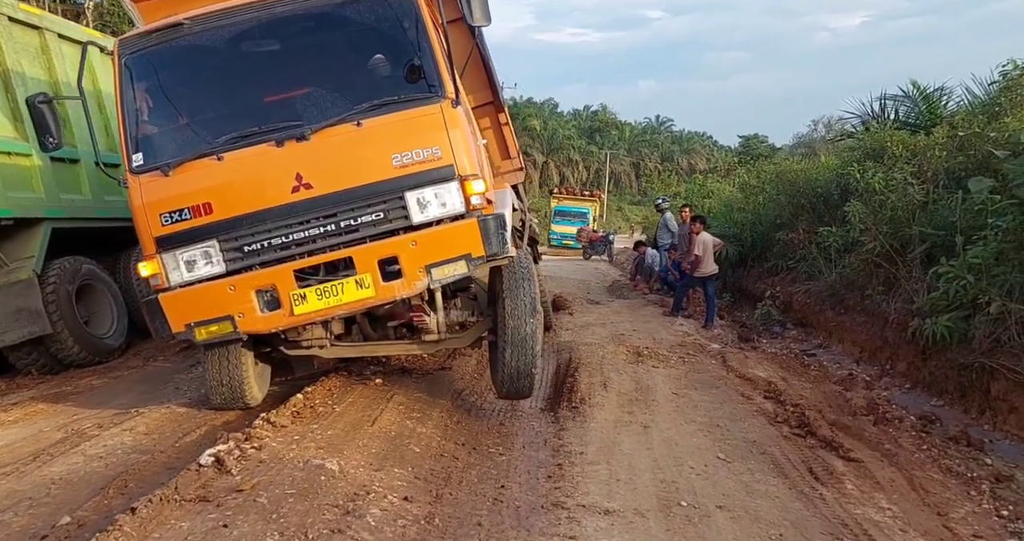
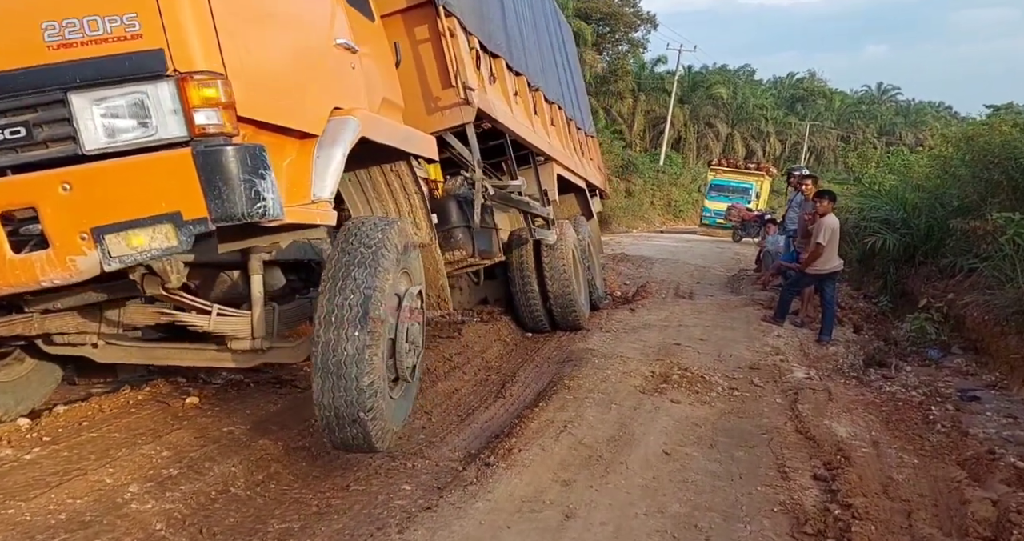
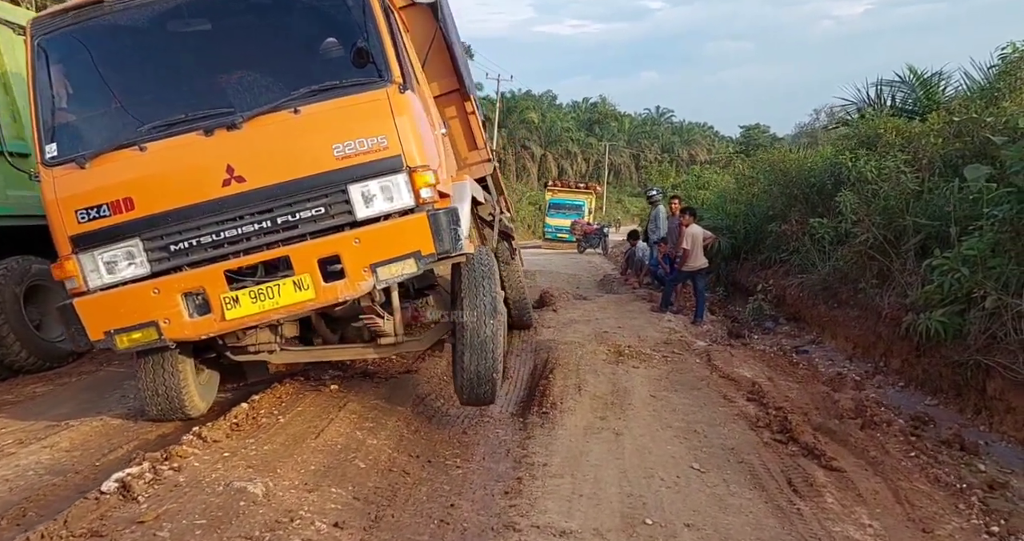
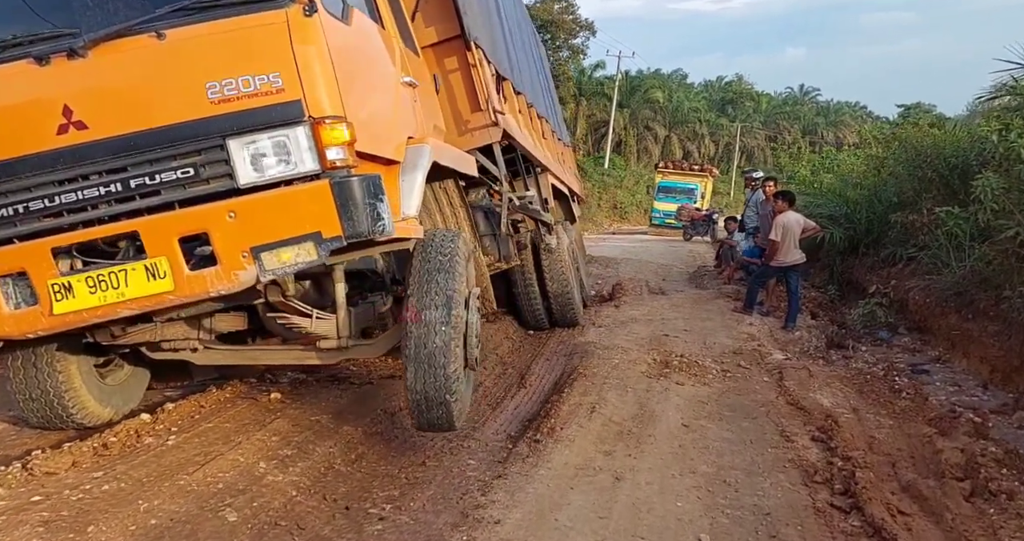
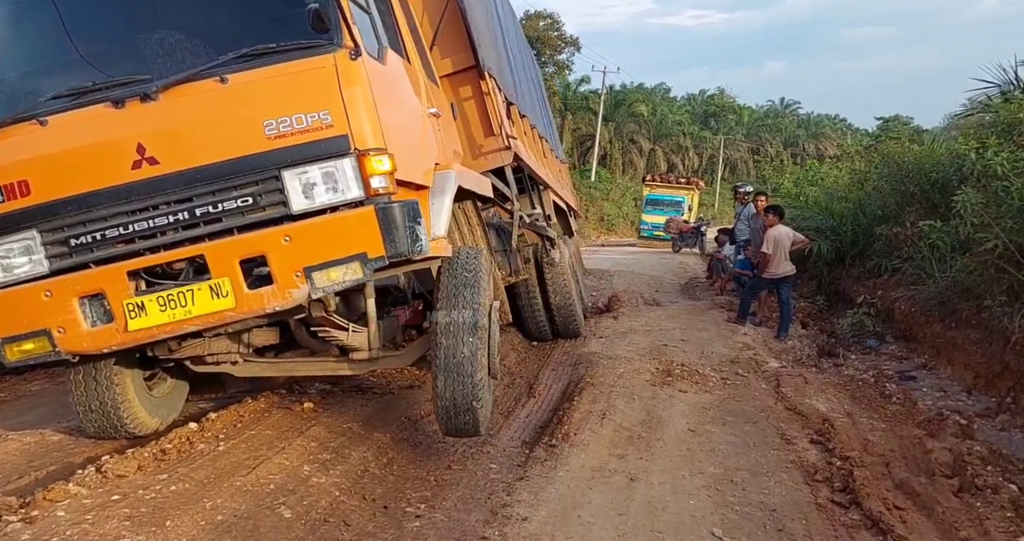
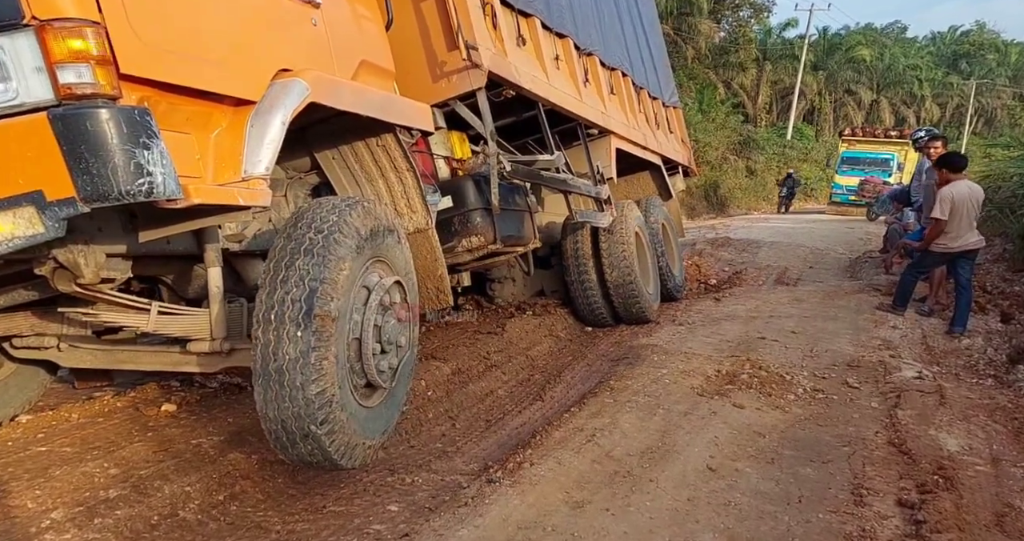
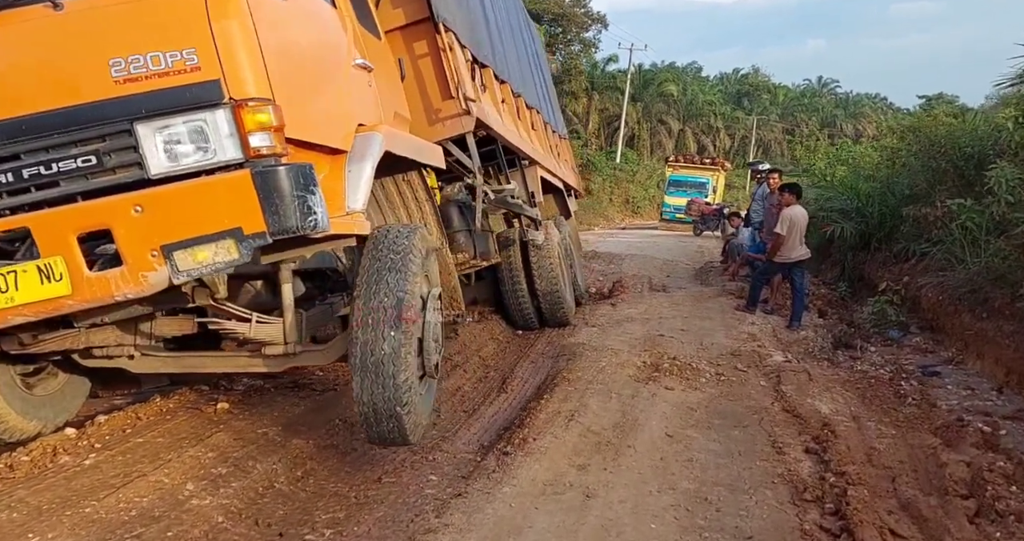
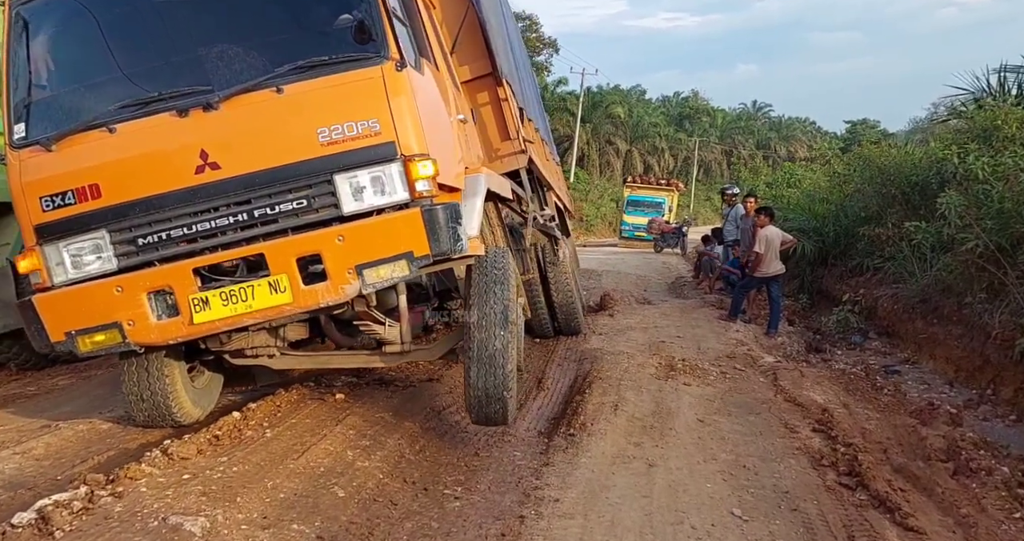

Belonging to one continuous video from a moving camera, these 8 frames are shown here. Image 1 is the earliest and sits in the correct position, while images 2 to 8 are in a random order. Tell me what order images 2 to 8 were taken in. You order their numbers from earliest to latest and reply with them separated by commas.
3, 8, 5, 4, 7, 2, 6
